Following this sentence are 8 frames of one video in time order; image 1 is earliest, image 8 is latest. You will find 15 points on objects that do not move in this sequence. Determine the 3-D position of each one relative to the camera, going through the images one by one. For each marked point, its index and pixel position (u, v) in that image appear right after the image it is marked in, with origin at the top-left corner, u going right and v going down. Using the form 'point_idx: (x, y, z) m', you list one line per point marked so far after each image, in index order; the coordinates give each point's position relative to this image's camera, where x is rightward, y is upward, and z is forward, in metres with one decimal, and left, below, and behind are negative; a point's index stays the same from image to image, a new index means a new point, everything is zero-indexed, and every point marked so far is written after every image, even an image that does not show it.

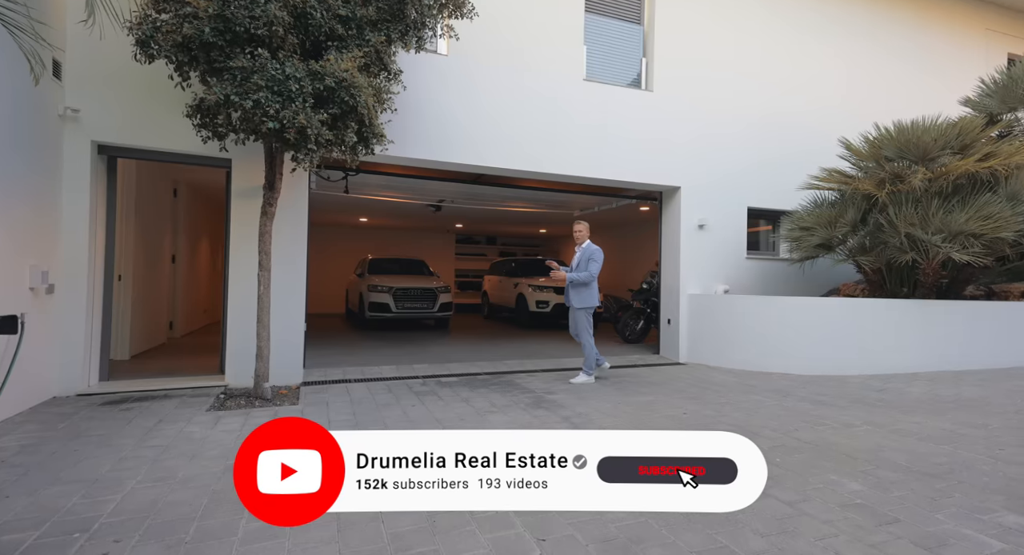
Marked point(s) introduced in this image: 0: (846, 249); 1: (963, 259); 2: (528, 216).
0: (+3.9, +0.3, +5.8) m
1: (+4.5, +0.2, +4.9) m
2: (+0.4, +1.4, +11.5) m
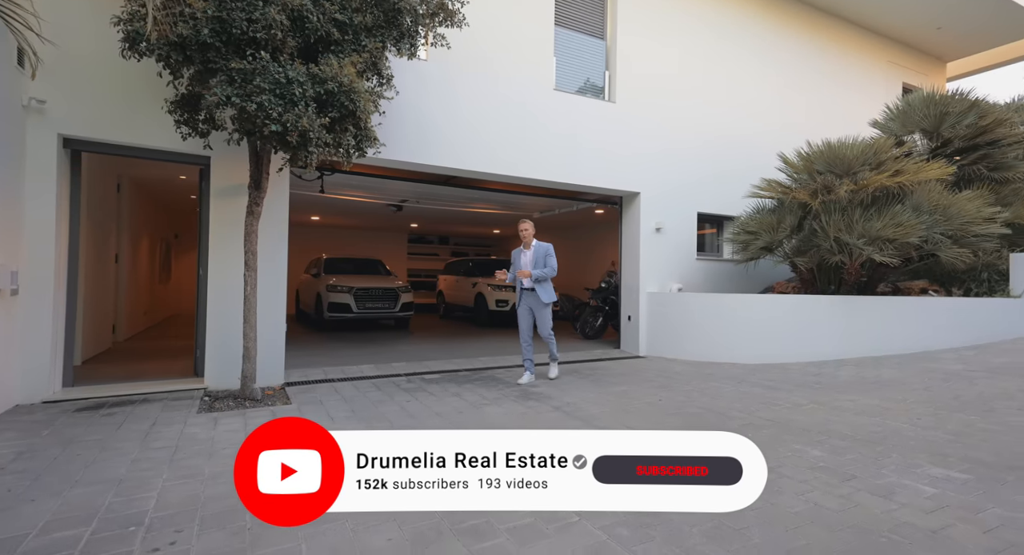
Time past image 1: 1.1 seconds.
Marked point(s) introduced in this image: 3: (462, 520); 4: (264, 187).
0: (+3.6, +0.3, +6.6) m
1: (+4.3, +0.2, +5.7) m
2: (-0.6, +1.4, +11.7) m
3: (-0.3, -1.2, +2.4) m
4: (-2.3, +0.8, +4.6) m
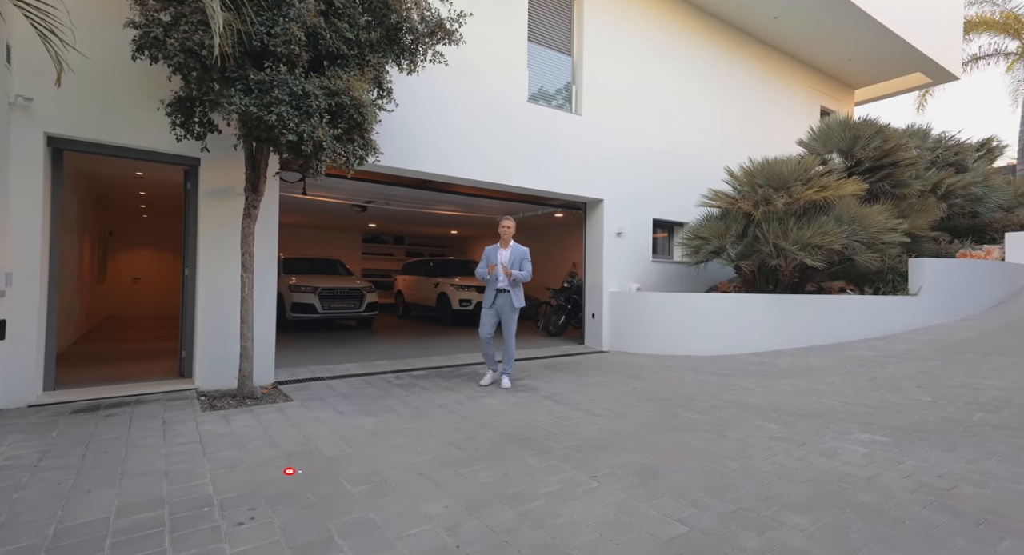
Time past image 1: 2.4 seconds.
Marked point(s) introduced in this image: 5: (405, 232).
0: (+3.3, +0.3, +7.4) m
1: (+4.0, +0.2, +6.6) m
2: (-1.6, +1.4, +12.0) m
3: (-0.1, -1.2, +2.8) m
4: (-2.4, +0.8, +4.7) m
5: (-3.0, +1.3, +14.0) m
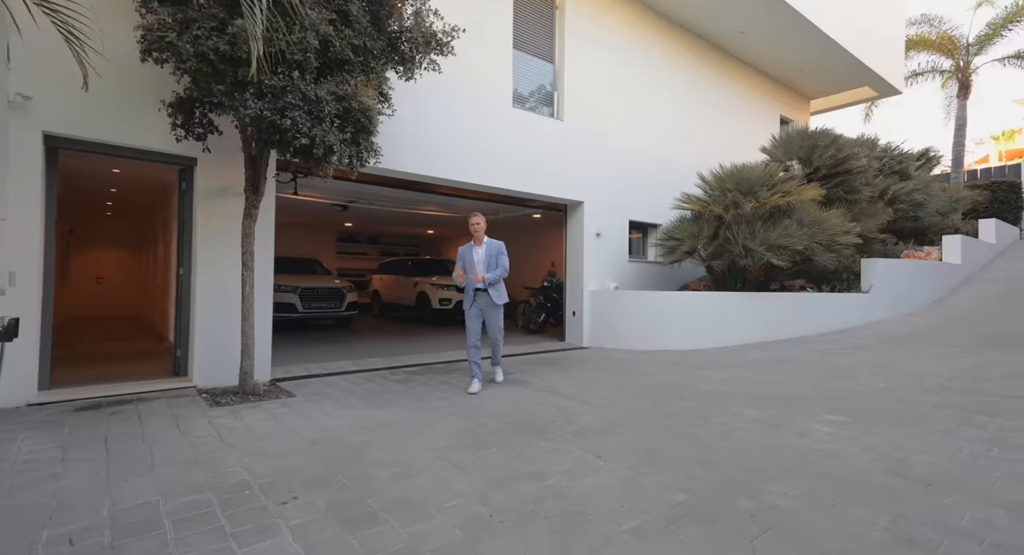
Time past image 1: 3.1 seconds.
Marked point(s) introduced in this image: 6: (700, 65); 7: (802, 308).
0: (+3.0, +0.3, +7.8) m
1: (+3.8, +0.2, +7.2) m
2: (-2.2, +1.4, +12.1) m
3: (0.0, -1.2, +3.0) m
4: (-2.4, +0.8, +4.8) m
5: (-3.7, +1.3, +14.0) m
6: (+3.9, +4.4, +10.2) m
7: (+4.6, -0.5, +7.9) m
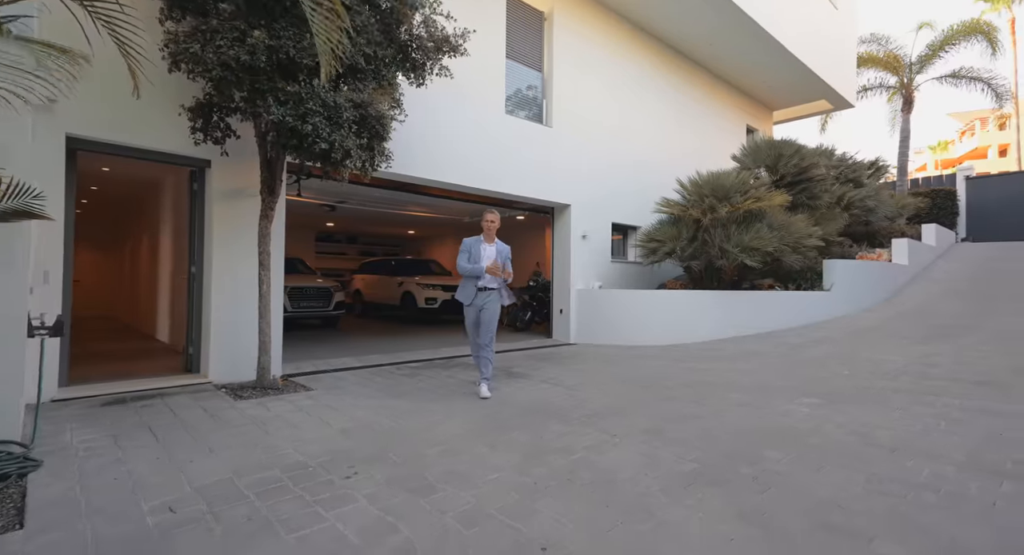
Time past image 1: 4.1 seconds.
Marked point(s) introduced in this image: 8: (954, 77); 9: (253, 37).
0: (+2.9, +0.4, +8.4) m
1: (+3.7, +0.2, +7.8) m
2: (-2.6, +1.4, +12.3) m
3: (+0.2, -1.1, +3.4) m
4: (-2.3, +0.9, +4.9) m
5: (-4.2, +1.3, +14.1) m
6: (+3.6, +4.4, +10.8) m
7: (+4.5, -0.5, +8.5) m
8: (+13.4, +6.1, +15.1) m
9: (-1.9, +1.8, +3.8) m
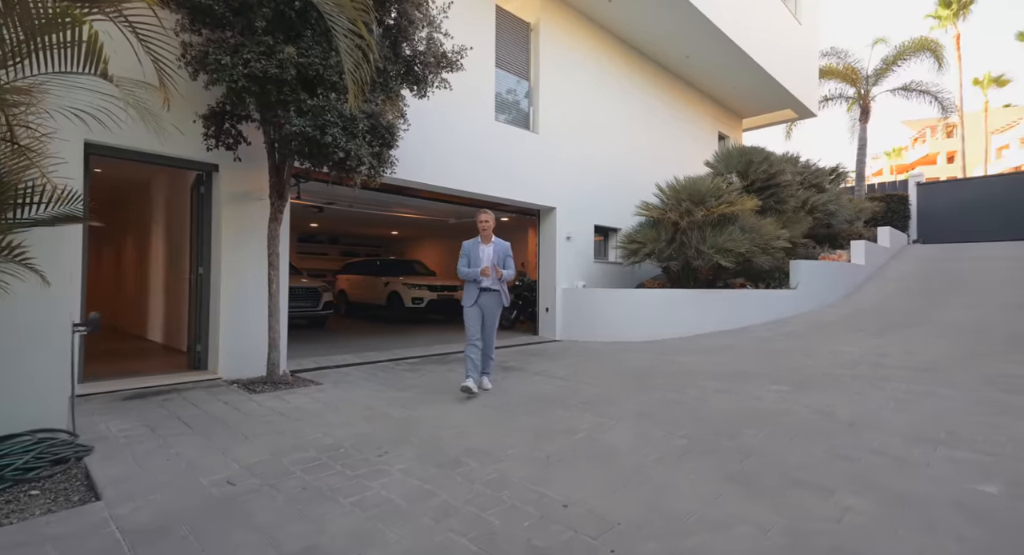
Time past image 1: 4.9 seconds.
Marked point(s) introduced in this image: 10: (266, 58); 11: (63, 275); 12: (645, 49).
0: (+2.6, +0.4, +8.9) m
1: (+3.5, +0.2, +8.3) m
2: (-3.0, +1.4, +12.5) m
3: (+0.3, -1.1, +3.7) m
4: (-2.4, +0.9, +5.2) m
5: (-4.8, +1.3, +14.2) m
6: (+3.2, +4.4, +11.4) m
7: (+4.3, -0.5, +9.1) m
8: (+12.8, +6.1, +16.1) m
9: (-1.9, +1.8, +4.0) m
10: (-2.0, +1.8, +4.1) m
11: (-2.8, 0.0, +3.2) m
12: (+2.9, +5.0, +10.9) m
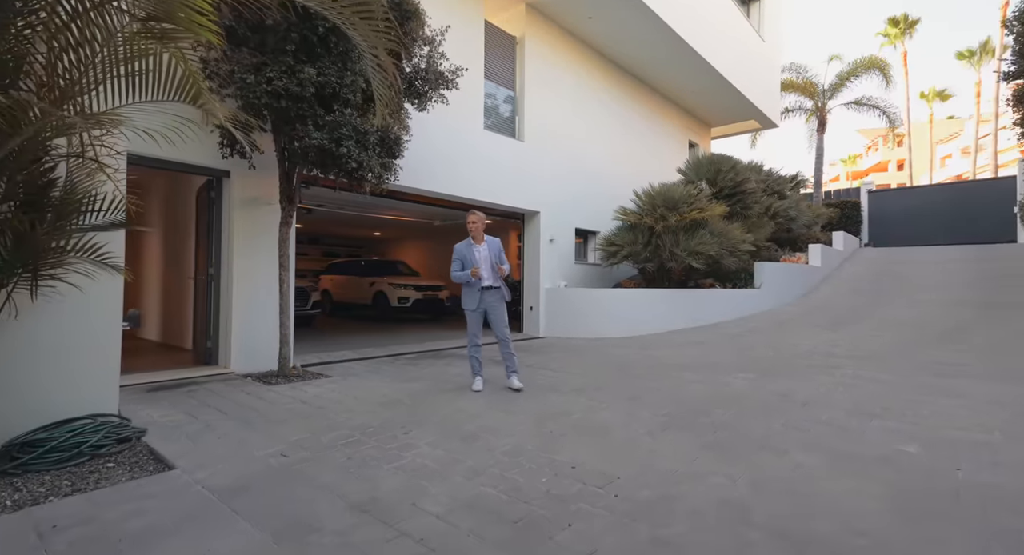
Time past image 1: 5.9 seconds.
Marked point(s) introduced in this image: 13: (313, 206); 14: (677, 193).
0: (+2.4, +0.4, +9.5) m
1: (+3.3, +0.2, +9.0) m
2: (-3.5, +1.4, +12.8) m
3: (+0.3, -1.1, +4.2) m
4: (-2.4, +0.9, +5.5) m
5: (-5.3, +1.3, +14.4) m
6: (+2.8, +4.4, +12.0) m
7: (+4.0, -0.5, +9.8) m
8: (+12.1, +6.1, +17.3) m
9: (-1.9, +1.8, +4.4) m
10: (-2.0, +1.8, +4.5) m
11: (-2.8, 0.0, +3.5) m
12: (+2.5, +5.0, +11.5) m
13: (-4.2, +1.5, +10.3) m
14: (+3.2, +1.6, +9.5) m
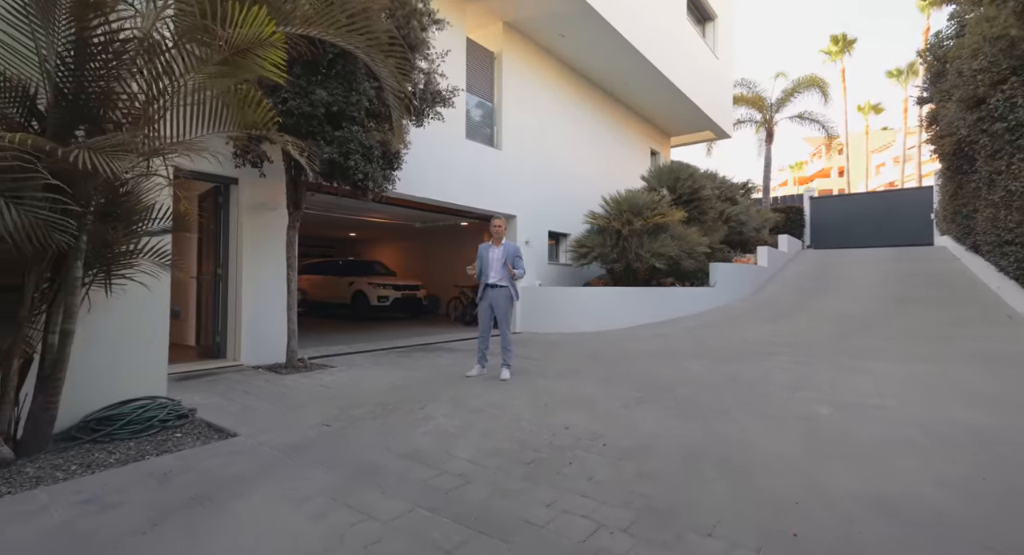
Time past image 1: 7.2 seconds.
0: (+1.9, +0.4, +10.3) m
1: (+2.9, +0.2, +9.9) m
2: (-4.1, +1.4, +13.2) m
3: (+0.2, -1.1, +4.9) m
4: (-2.6, +0.9, +6.0) m
5: (-6.1, +1.3, +14.6) m
6: (+2.1, +4.4, +12.9) m
7: (+3.5, -0.5, +10.8) m
8: (+11.0, +6.1, +18.8) m
9: (-1.9, +1.8, +4.9) m
10: (-2.1, +1.8, +5.0) m
11: (-2.8, 0.0, +3.9) m
12: (+1.9, +5.0, +12.4) m
13: (-4.7, +1.5, +10.7) m
14: (+2.7, +1.6, +10.4) m
